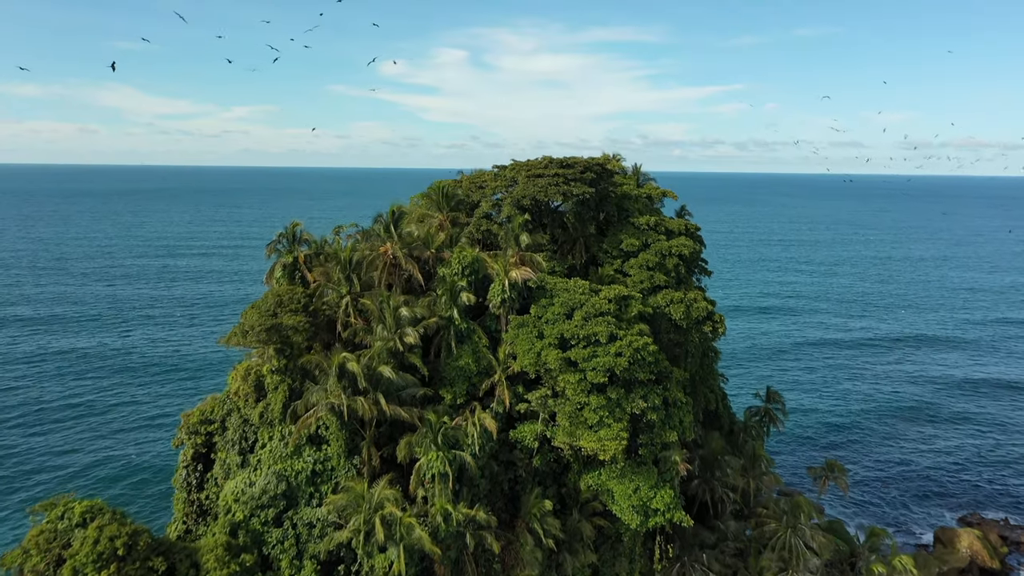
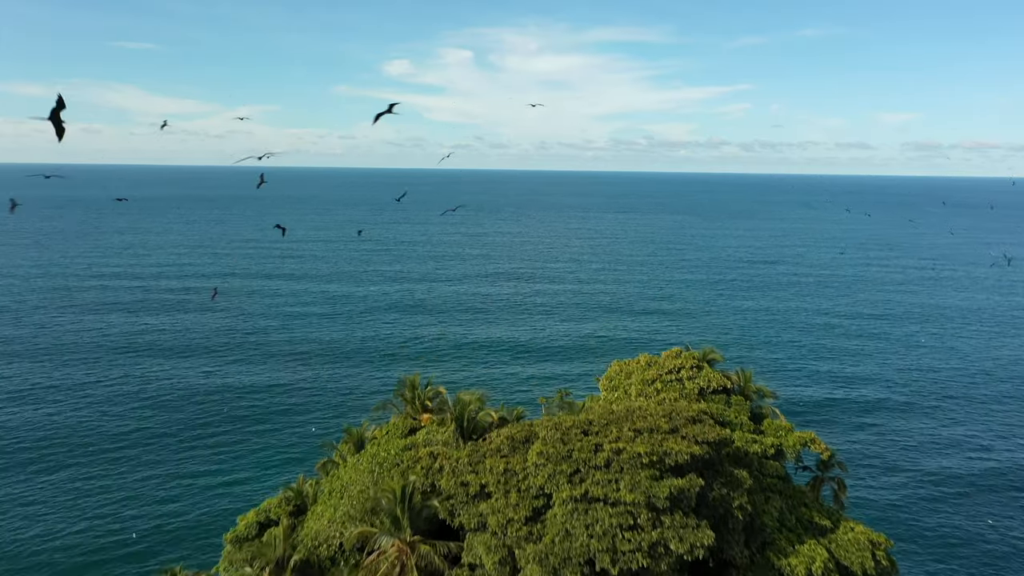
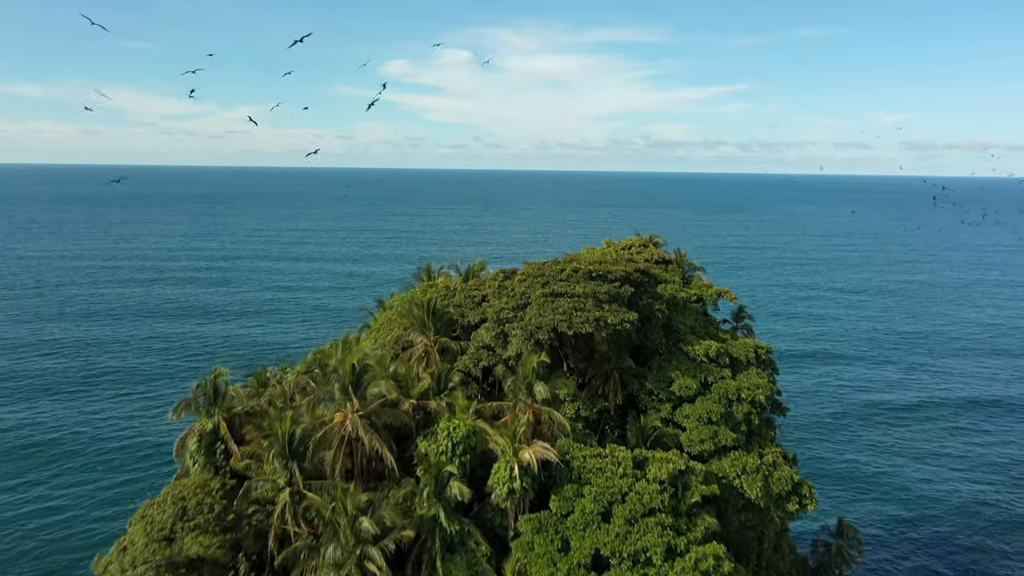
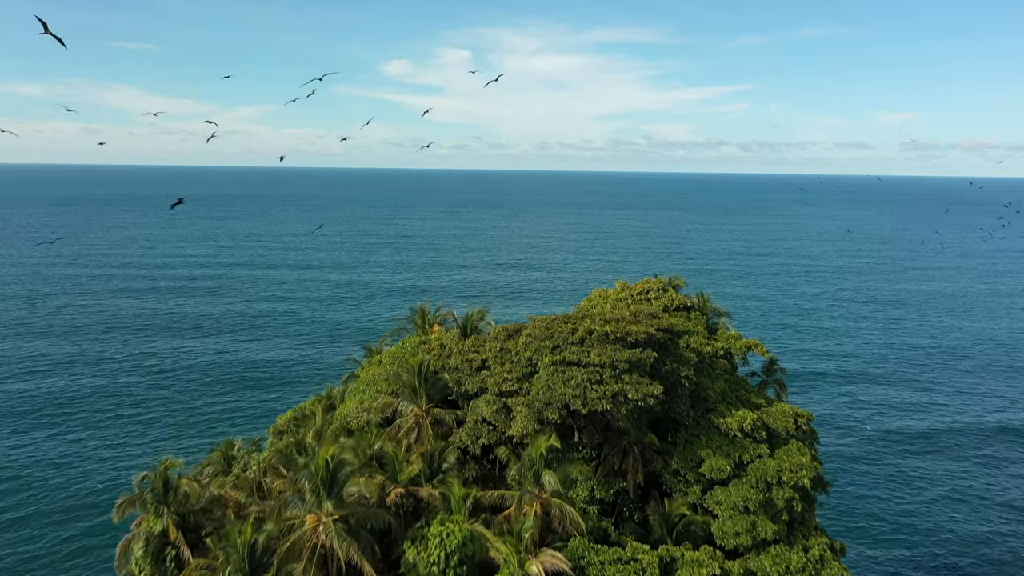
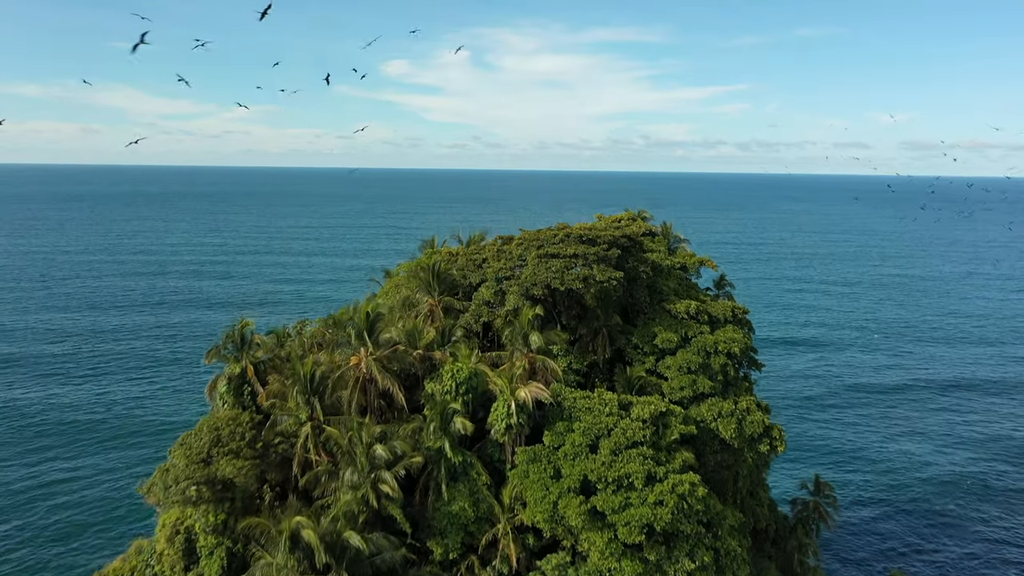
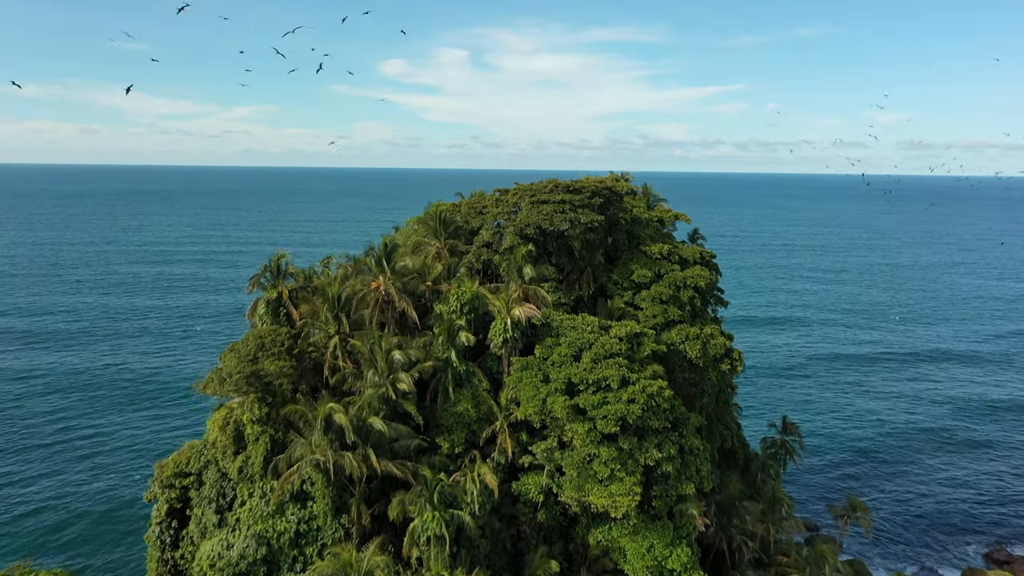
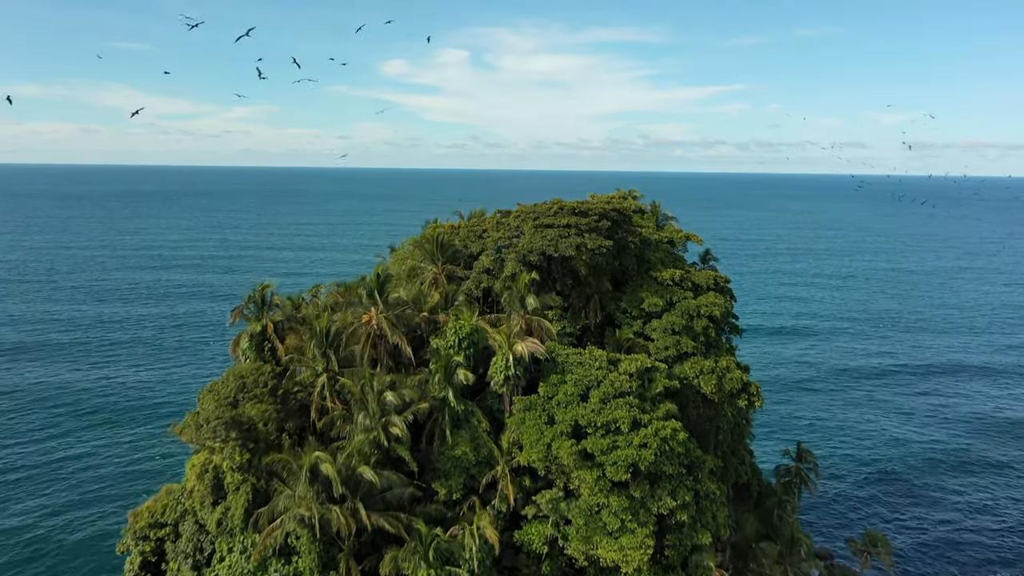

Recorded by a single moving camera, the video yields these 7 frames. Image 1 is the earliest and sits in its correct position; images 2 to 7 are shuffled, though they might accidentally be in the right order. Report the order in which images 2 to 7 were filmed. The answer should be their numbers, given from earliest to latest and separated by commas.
6, 7, 5, 3, 4, 2
